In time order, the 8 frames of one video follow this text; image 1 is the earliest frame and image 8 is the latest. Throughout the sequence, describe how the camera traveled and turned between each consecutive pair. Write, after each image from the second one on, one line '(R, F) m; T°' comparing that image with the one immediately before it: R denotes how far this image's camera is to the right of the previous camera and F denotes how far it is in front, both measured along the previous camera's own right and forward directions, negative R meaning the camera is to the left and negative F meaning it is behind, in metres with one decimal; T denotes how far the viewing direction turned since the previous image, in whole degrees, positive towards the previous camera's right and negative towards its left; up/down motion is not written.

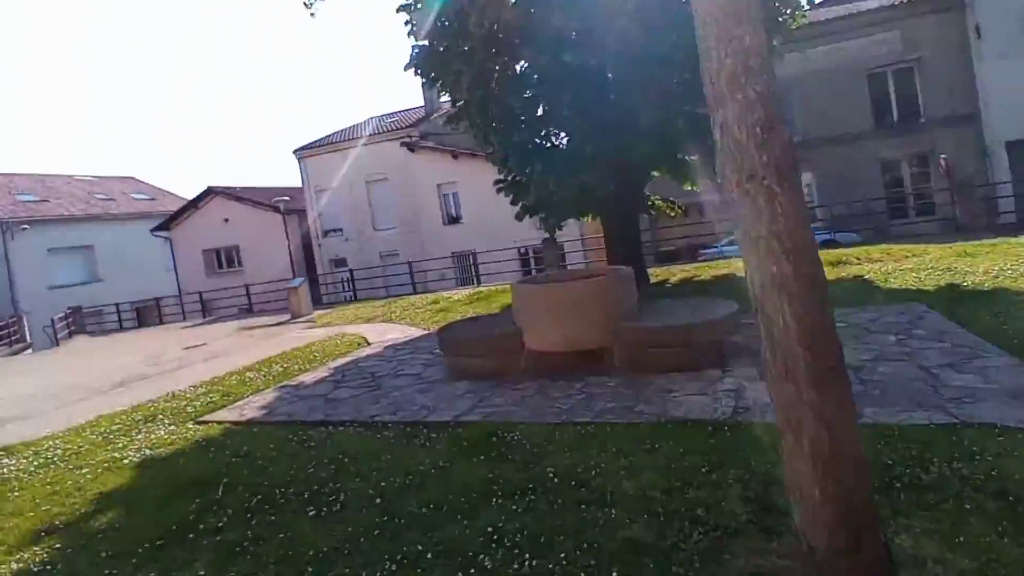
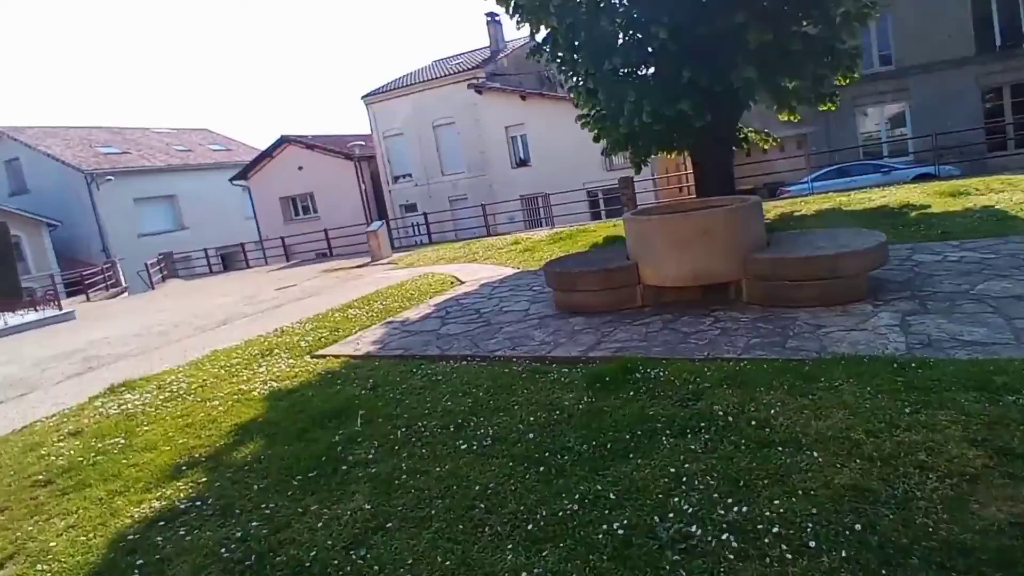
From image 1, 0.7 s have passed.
(-0.6, +0.4) m; -6°
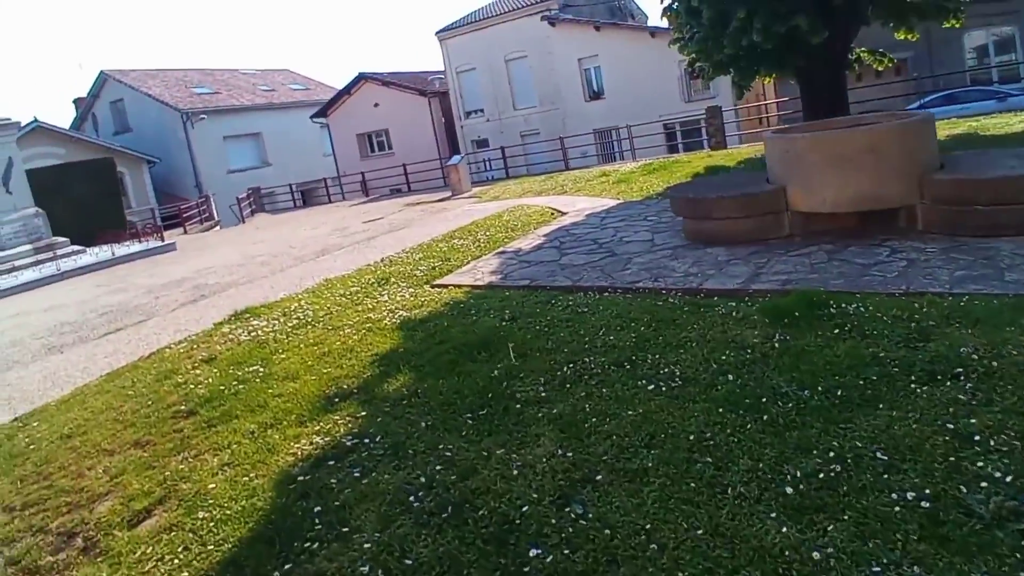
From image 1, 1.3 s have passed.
(-0.7, +0.5) m; -5°
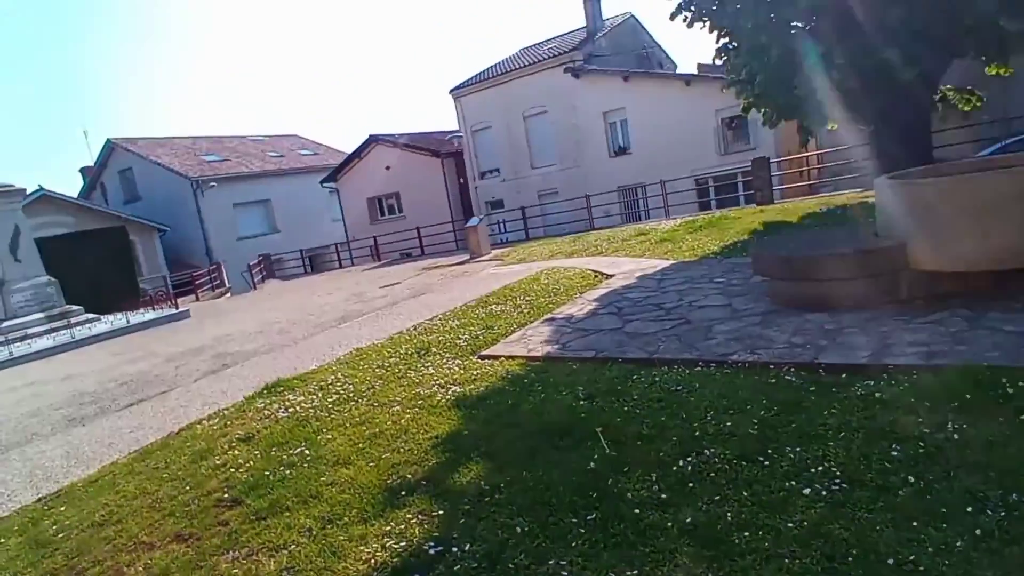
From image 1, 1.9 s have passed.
(-0.5, +0.6) m; 0°
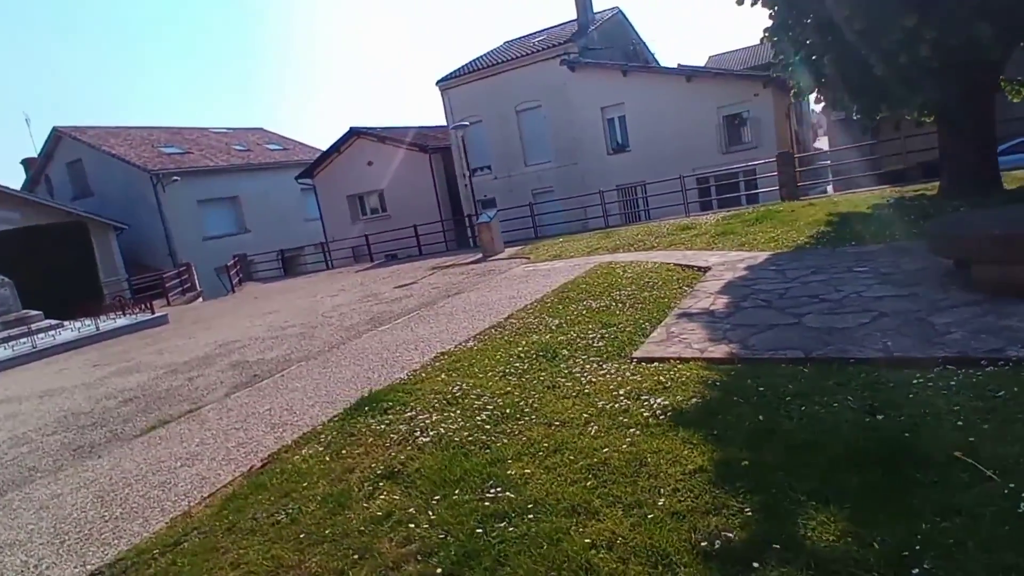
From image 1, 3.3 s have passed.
(-1.6, +1.2) m; +4°
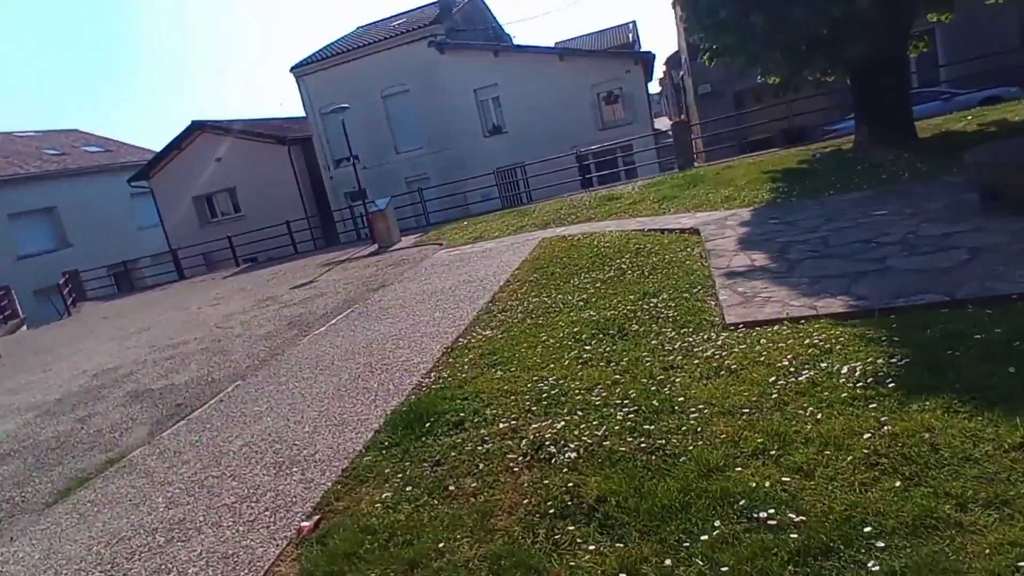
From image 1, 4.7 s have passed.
(-1.4, +1.2) m; +13°
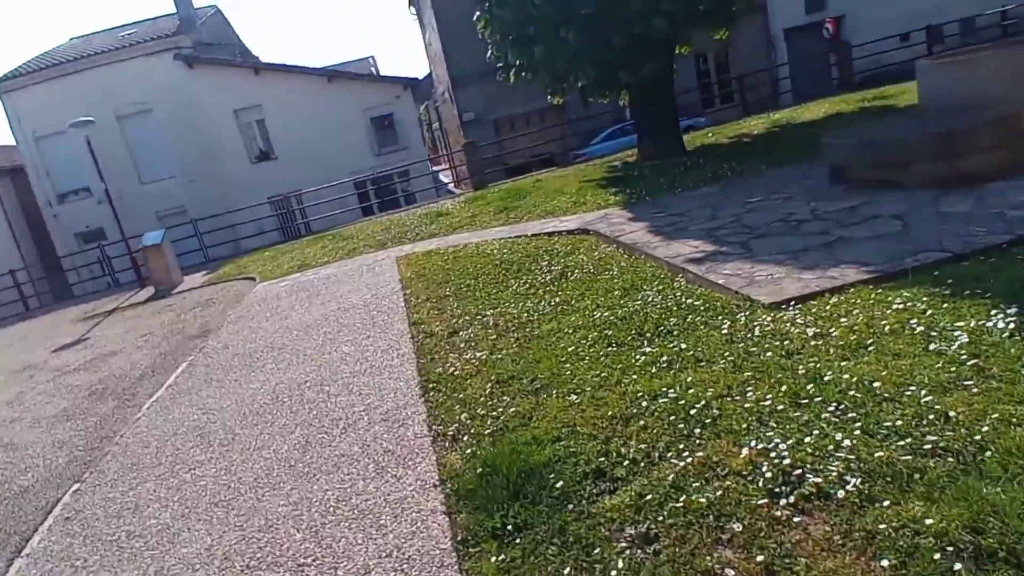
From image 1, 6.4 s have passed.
(-1.5, +1.3) m; +22°
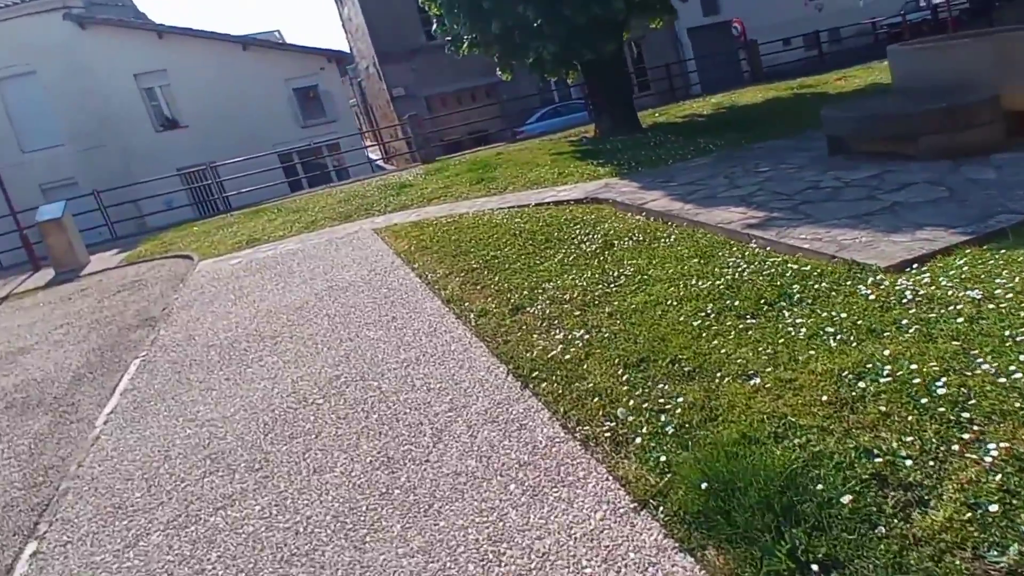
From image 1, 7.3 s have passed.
(-1.1, +0.6) m; +8°
